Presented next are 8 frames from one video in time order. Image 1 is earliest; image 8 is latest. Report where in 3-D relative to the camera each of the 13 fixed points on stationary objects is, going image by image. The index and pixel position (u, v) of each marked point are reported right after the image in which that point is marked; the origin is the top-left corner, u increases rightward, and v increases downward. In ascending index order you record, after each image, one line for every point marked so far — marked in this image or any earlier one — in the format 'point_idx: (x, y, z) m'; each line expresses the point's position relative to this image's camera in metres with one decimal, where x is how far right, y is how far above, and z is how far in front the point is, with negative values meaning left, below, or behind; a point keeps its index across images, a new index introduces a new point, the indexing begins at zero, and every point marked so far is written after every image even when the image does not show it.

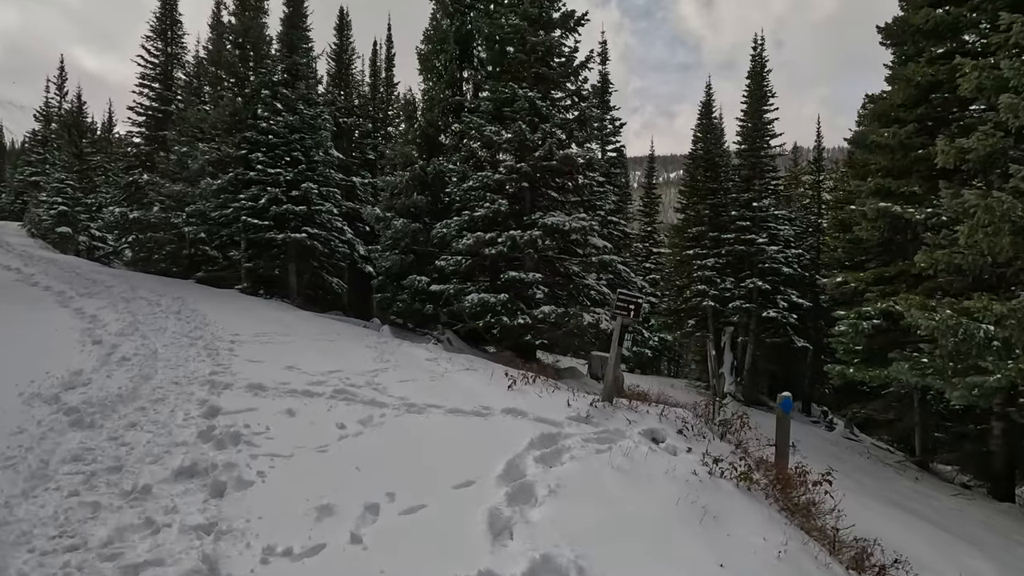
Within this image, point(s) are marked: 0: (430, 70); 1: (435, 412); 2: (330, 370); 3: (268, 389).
0: (-2.9, +7.7, +19.1) m
1: (-0.9, -1.4, +6.2) m
2: (-2.6, -1.2, +7.8) m
3: (-3.0, -1.3, +6.6) m
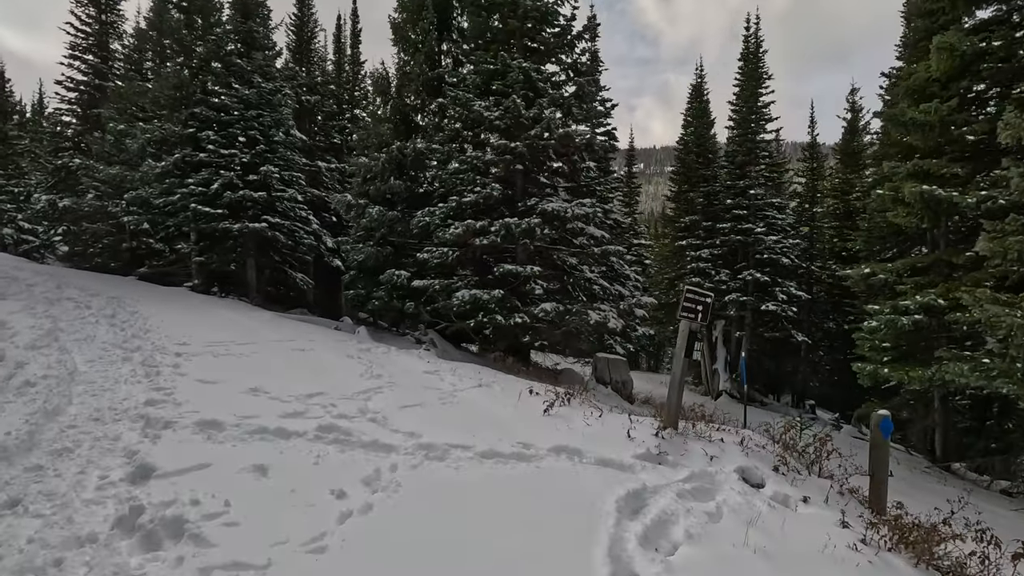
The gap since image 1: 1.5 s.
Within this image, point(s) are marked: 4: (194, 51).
0: (-3.4, +7.8, +17.2) m
1: (-0.4, -1.4, +4.5) m
2: (-2.3, -1.2, +6.0) m
3: (-2.5, -1.3, +4.8) m
4: (-10.9, +8.1, +18.5) m
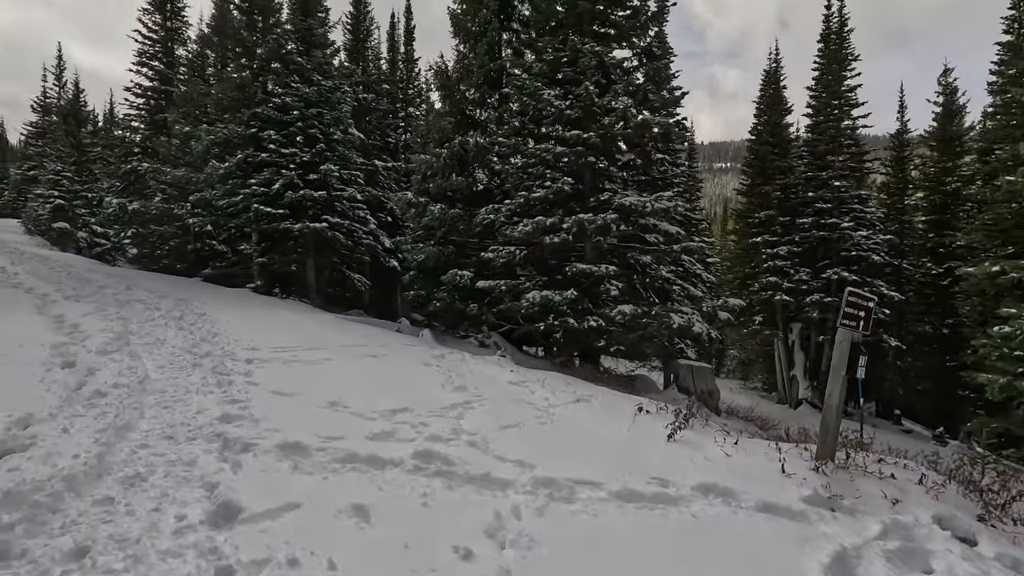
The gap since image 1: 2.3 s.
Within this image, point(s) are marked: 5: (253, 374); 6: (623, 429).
0: (-1.4, +7.8, +16.6) m
1: (+0.6, -1.4, +3.7) m
2: (-1.2, -1.2, +5.3) m
3: (-1.5, -1.3, +4.2) m
4: (-8.8, +8.1, +18.5) m
5: (-3.2, -1.1, +6.7) m
6: (+1.1, -1.4, +5.2) m
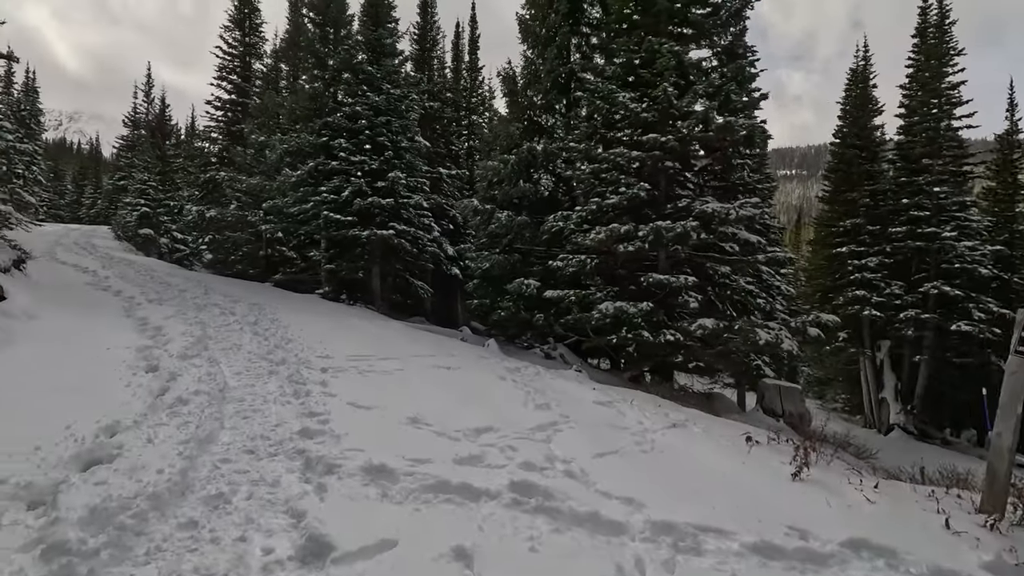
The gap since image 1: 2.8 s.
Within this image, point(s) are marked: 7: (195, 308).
0: (+0.7, +7.5, +16.3) m
1: (+1.3, -1.5, +3.2) m
2: (-0.3, -1.3, +4.9) m
3: (-0.8, -1.4, +3.8) m
4: (-6.5, +7.9, +18.9) m
5: (-2.2, -1.2, +6.6) m
6: (+1.9, -1.5, +4.6) m
7: (-7.1, -0.5, +12.1) m
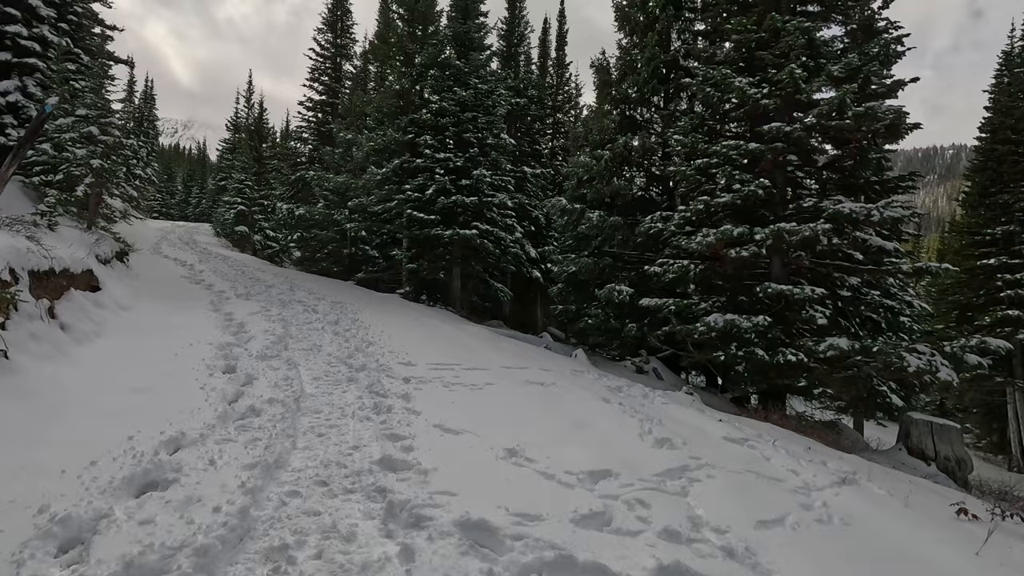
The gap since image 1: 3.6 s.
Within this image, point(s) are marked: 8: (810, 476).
0: (+3.4, +7.4, +15.1) m
1: (+1.9, -1.6, +2.0) m
2: (+0.6, -1.4, +3.9) m
3: (0.0, -1.4, +2.9) m
4: (-3.4, +7.9, +18.6) m
5: (-1.1, -1.2, +5.8) m
6: (+2.7, -1.6, +3.3) m
7: (-5.1, -0.4, +11.9) m
8: (+2.4, -1.5, +4.4) m
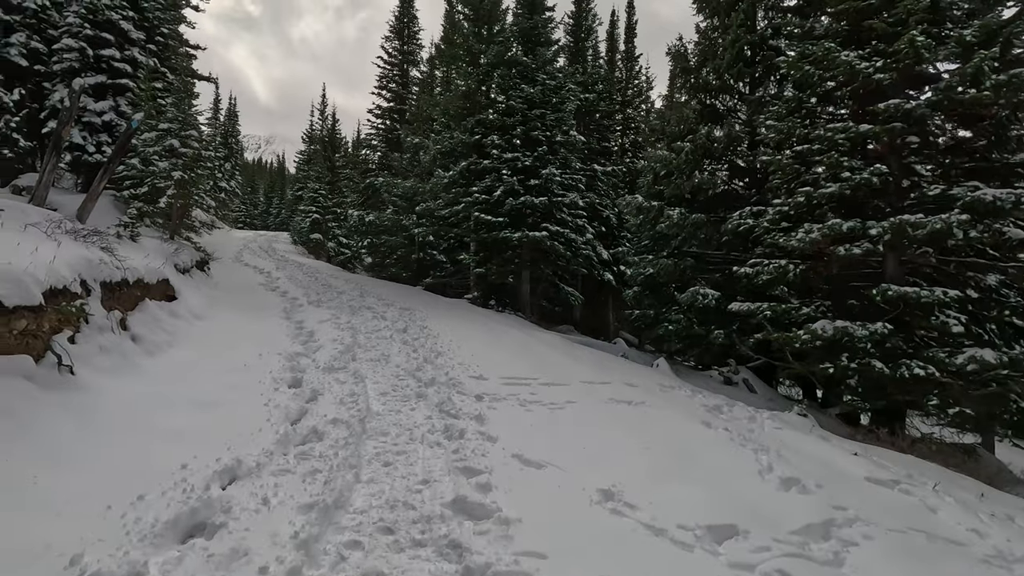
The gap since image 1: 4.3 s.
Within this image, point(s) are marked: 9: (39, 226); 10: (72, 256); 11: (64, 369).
0: (+5.2, +7.3, +13.9) m
1: (+2.3, -1.7, +1.0) m
2: (+1.2, -1.4, +3.1) m
3: (+0.5, -1.5, +2.2) m
4: (-1.1, +7.7, +18.2) m
5: (-0.2, -1.3, +5.2) m
6: (+3.3, -1.6, +2.2) m
7: (-3.5, -0.5, +11.7) m
8: (+3.0, -1.6, +3.4) m
9: (-5.5, +0.7, +6.3) m
10: (-4.7, +0.3, +5.7) m
11: (-4.0, -0.7, +4.8) m
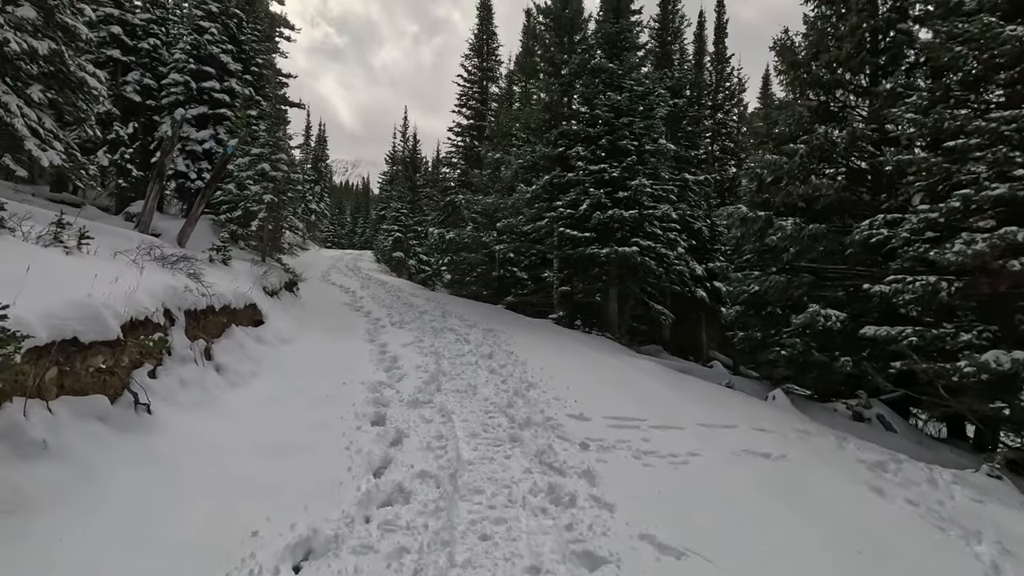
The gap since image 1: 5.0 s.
0: (+7.2, +6.8, +12.4) m
1: (+2.6, -1.8, -0.2) m
2: (+1.8, -1.6, +2.1) m
3: (+1.0, -1.6, +1.2) m
4: (+1.6, +7.1, +17.6) m
5: (+0.7, -1.5, +4.3) m
6: (+3.7, -1.8, +0.9) m
7: (-1.7, -1.0, +11.3) m
8: (+3.7, -1.8, +2.1) m
9: (-4.4, +0.4, +6.2) m
10: (-3.6, 0.0, +5.5) m
11: (-3.1, -1.0, +4.5) m
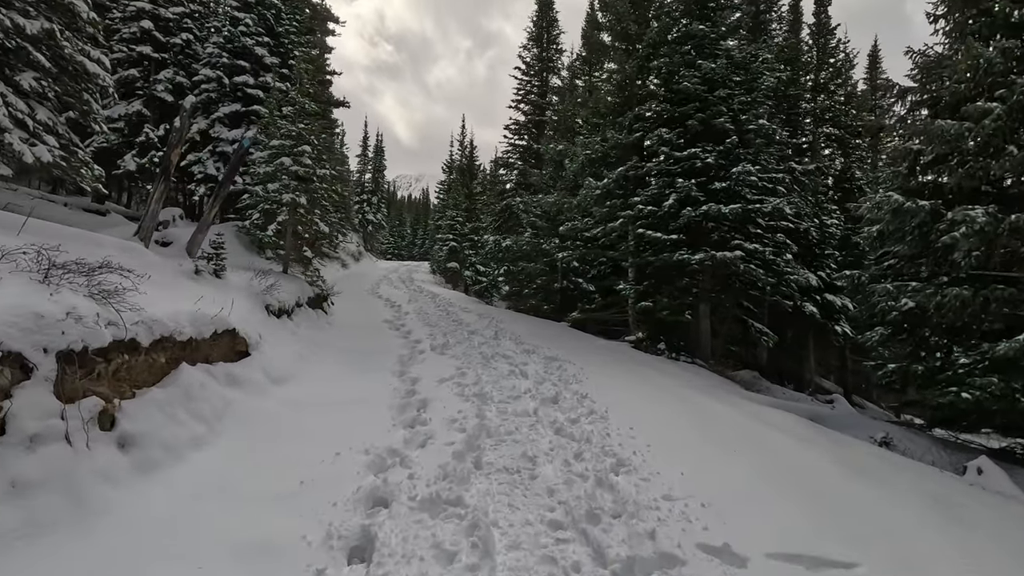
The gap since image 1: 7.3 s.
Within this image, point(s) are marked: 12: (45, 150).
0: (+8.4, +6.6, +9.1) m
1: (+2.4, -1.8, -3.1) m
2: (+1.9, -1.7, -0.7) m
3: (+1.0, -1.7, -1.5) m
4: (+3.4, +6.7, +14.9) m
5: (+1.0, -1.6, +1.6) m
6: (+3.7, -1.8, -2.1) m
7: (-0.5, -1.2, +8.8) m
8: (+3.8, -1.8, -1.0) m
9: (-3.8, +0.2, +4.1) m
10: (-3.1, -0.1, +3.3) m
11: (-2.7, -1.1, +2.2) m
12: (-8.3, +2.4, +9.6) m
